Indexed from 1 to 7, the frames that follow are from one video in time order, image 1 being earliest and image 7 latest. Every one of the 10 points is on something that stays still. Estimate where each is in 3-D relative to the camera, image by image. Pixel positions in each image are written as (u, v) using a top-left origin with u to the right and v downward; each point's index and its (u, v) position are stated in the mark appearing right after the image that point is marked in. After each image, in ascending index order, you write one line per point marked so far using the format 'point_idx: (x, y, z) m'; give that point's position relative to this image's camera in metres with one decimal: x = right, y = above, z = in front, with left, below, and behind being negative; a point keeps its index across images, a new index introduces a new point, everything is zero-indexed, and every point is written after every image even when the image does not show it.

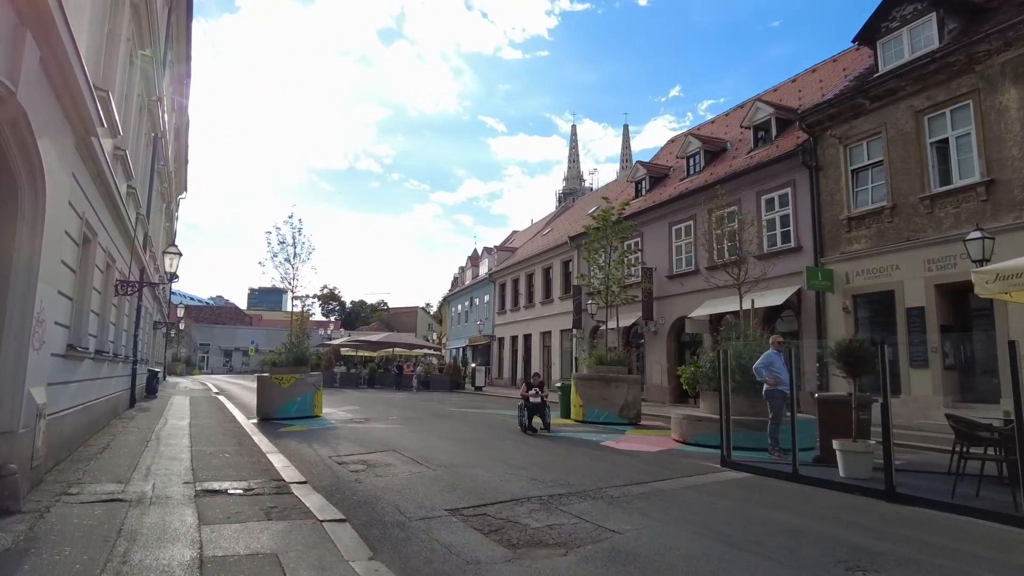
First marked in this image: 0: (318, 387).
0: (-5.1, -2.6, +17.1) m
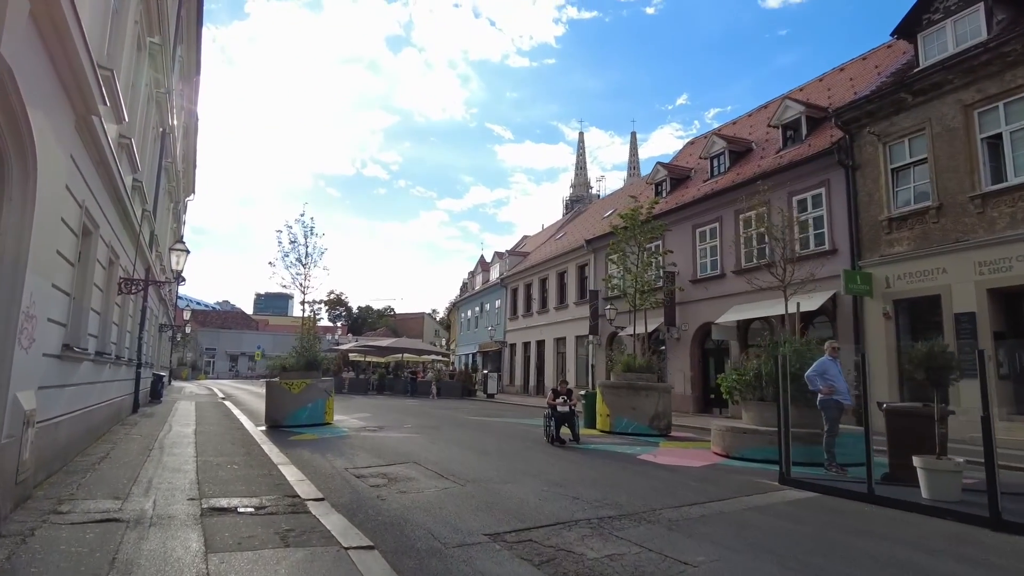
0: (-4.6, -2.6, +16.3) m
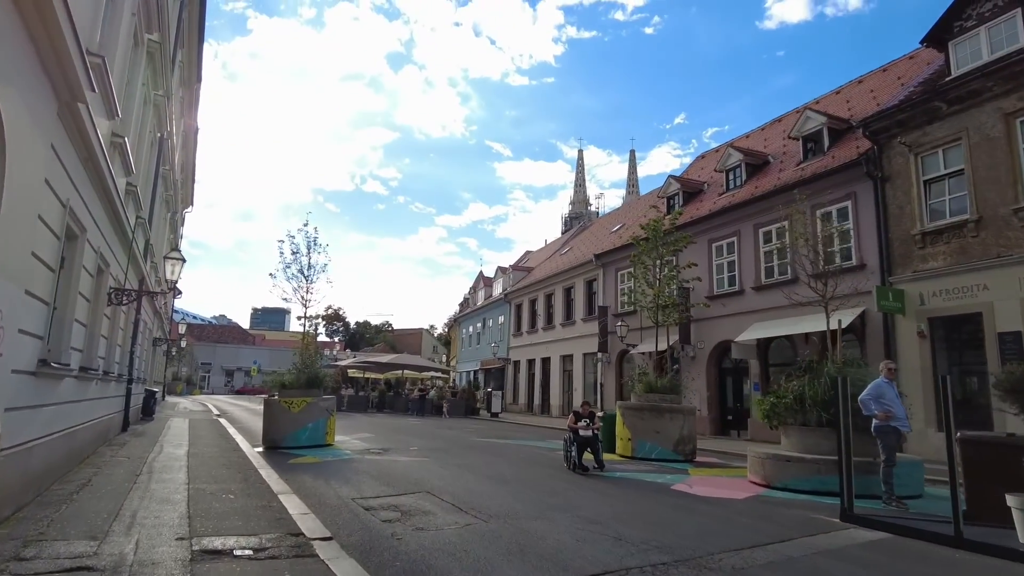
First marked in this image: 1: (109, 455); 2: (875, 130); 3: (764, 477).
0: (-4.3, -2.9, +15.4) m
1: (-7.0, -2.9, +11.3) m
2: (+8.9, +3.9, +16.0) m
3: (+3.8, -2.8, +9.8) m
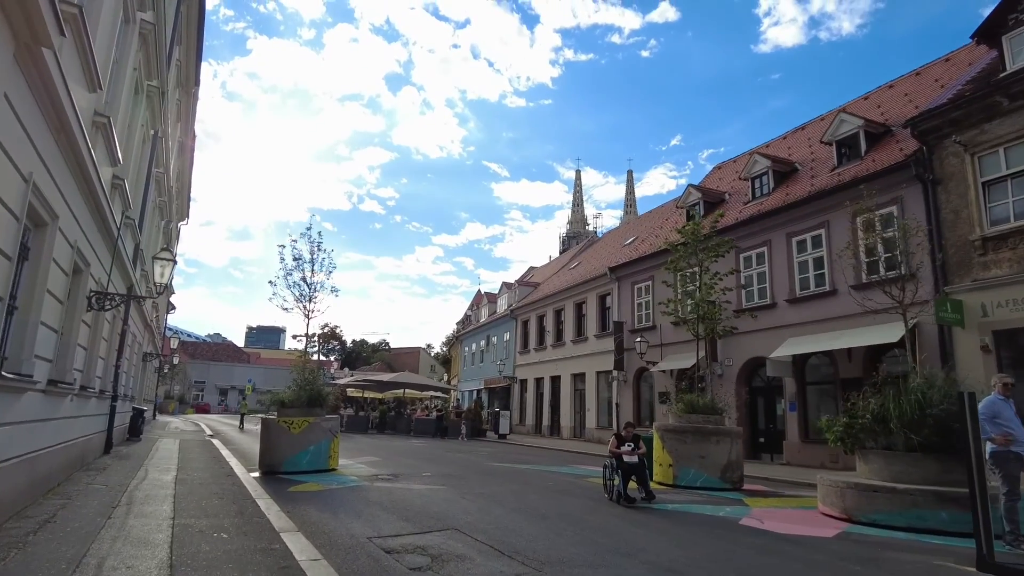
0: (-3.8, -3.1, +14.0) m
1: (-6.5, -2.9, +9.9) m
2: (+9.4, +3.6, +14.9) m
3: (+4.3, -2.9, +8.4) m
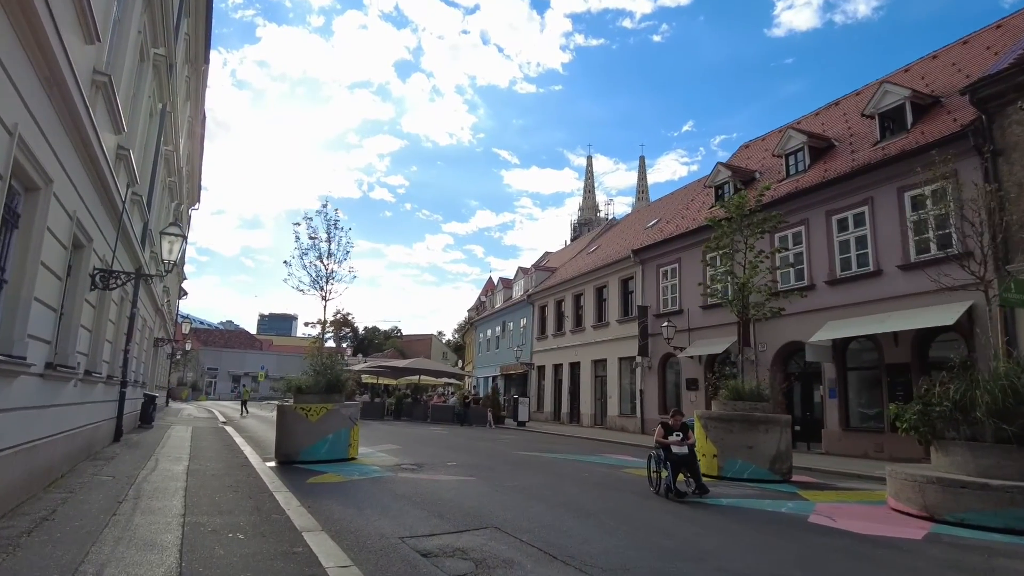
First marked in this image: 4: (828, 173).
0: (-3.2, -2.7, +13.3) m
1: (-5.9, -2.6, +9.2) m
2: (+10.0, +4.0, +13.8) m
3: (+4.8, -2.6, +7.6) m
4: (+8.7, +3.2, +18.1) m
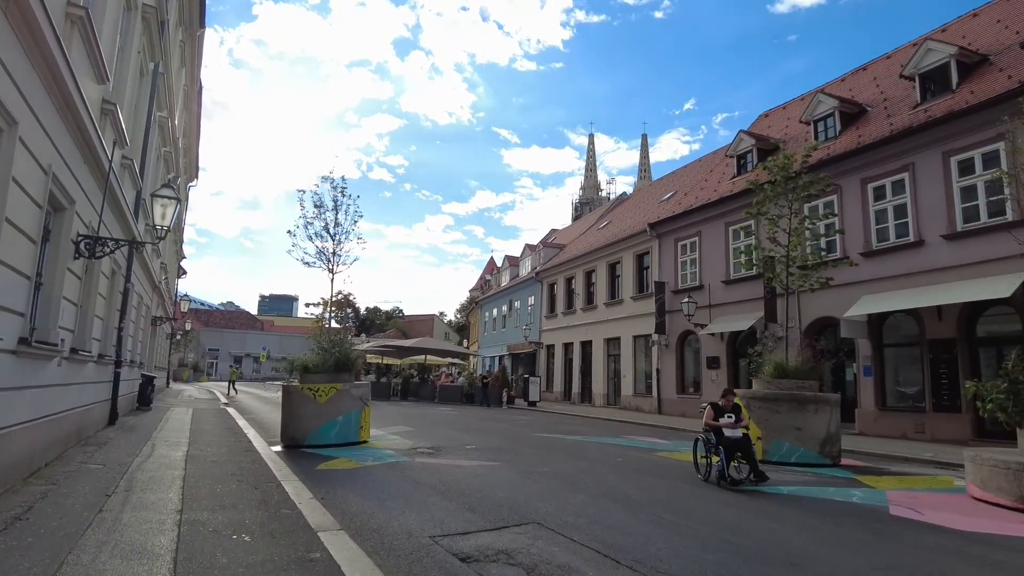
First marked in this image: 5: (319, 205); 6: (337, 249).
0: (-2.8, -2.2, +12.4) m
1: (-5.5, -2.2, +8.3) m
2: (+10.4, +4.6, +12.7) m
3: (+5.2, -2.2, +6.7) m
4: (+9.1, +3.9, +17.1) m
5: (-4.1, +1.8, +14.0) m
6: (-3.8, +0.8, +14.3) m
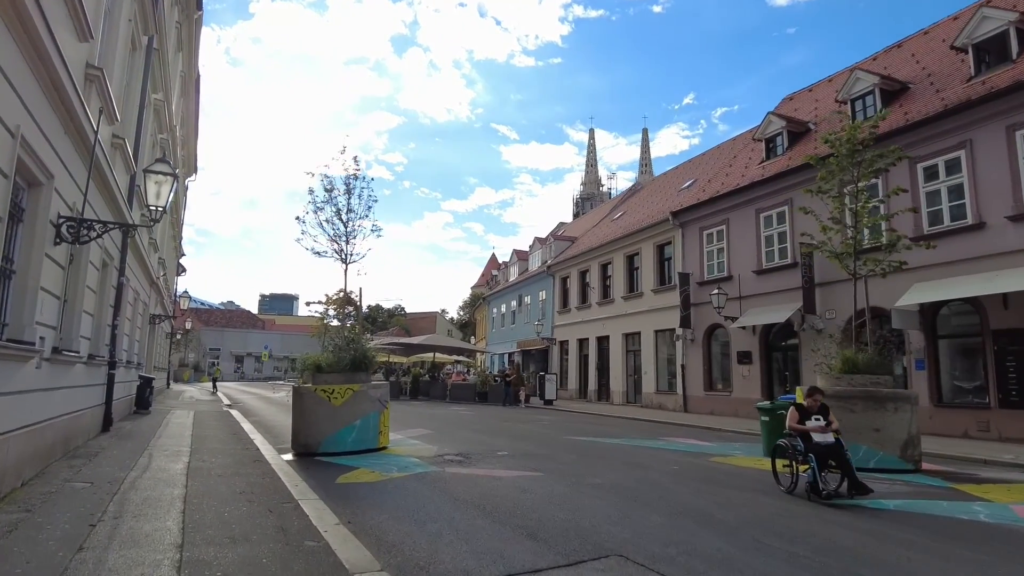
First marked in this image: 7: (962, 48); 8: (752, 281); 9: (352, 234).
0: (-2.2, -2.0, +11.3) m
1: (-5.0, -2.1, +7.2) m
2: (+10.9, +4.9, +11.6) m
3: (+5.8, -1.9, +5.6) m
4: (+9.7, +4.2, +15.9) m
5: (-3.6, +1.9, +12.9) m
6: (-3.3, +1.0, +13.1) m
7: (+10.8, +5.8, +15.8) m
8: (+7.1, +0.2, +19.4) m
9: (-3.2, +1.1, +13.1) m
